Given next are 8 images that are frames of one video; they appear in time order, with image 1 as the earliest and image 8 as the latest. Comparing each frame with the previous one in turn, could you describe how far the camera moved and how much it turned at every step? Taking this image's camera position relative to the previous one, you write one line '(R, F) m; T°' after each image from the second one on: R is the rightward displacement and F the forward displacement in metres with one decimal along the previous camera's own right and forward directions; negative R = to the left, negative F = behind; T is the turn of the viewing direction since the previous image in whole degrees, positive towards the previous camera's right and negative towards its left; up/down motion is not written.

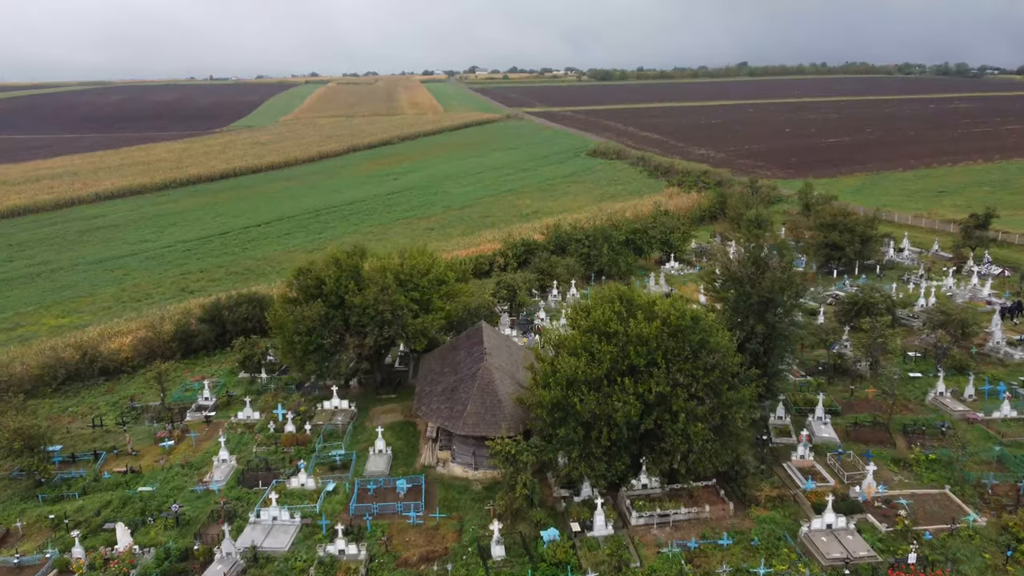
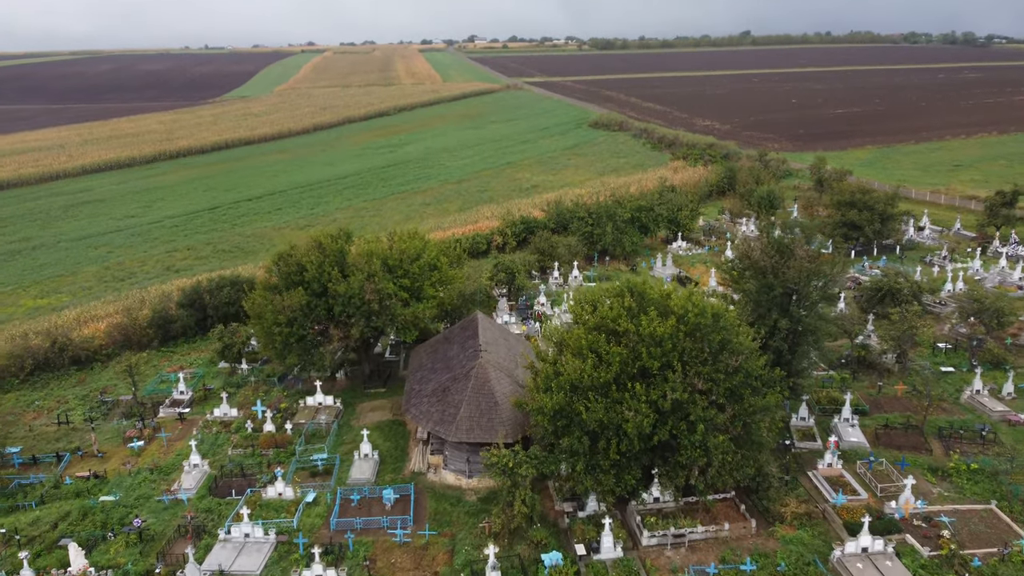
(+0.1, +3.3) m; 0°
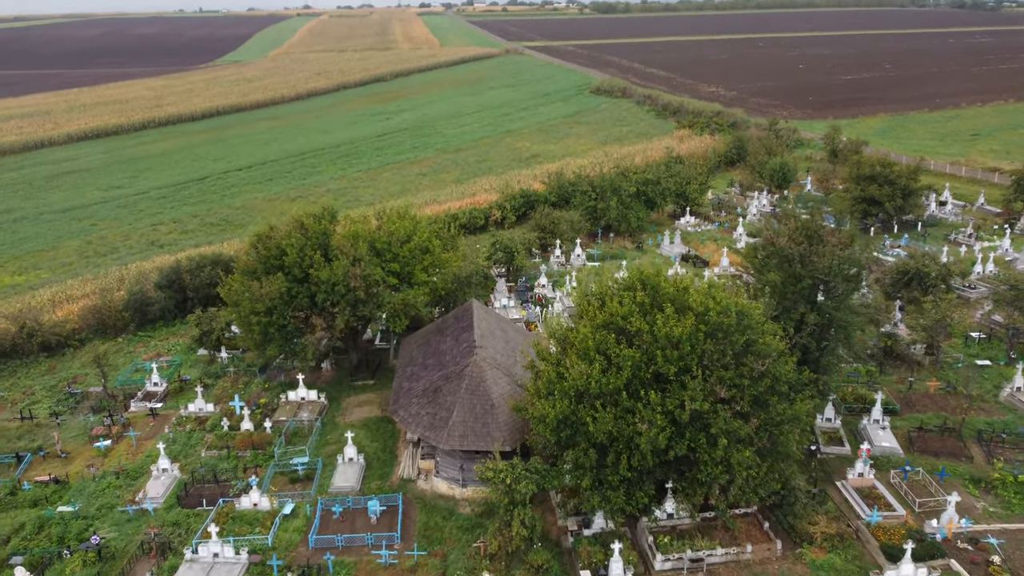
(+0.1, +3.1) m; 0°
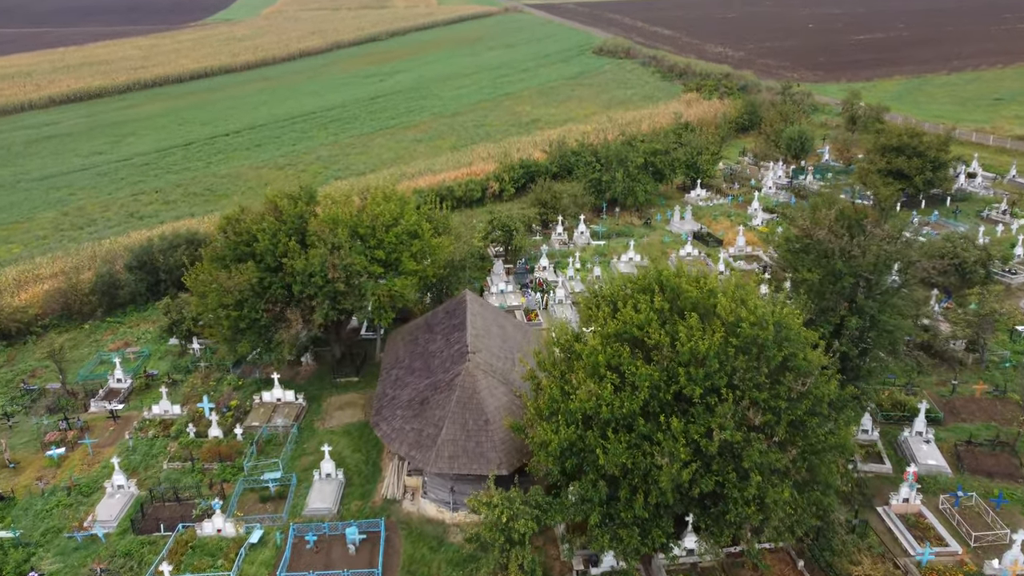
(+0.1, +3.6) m; 0°
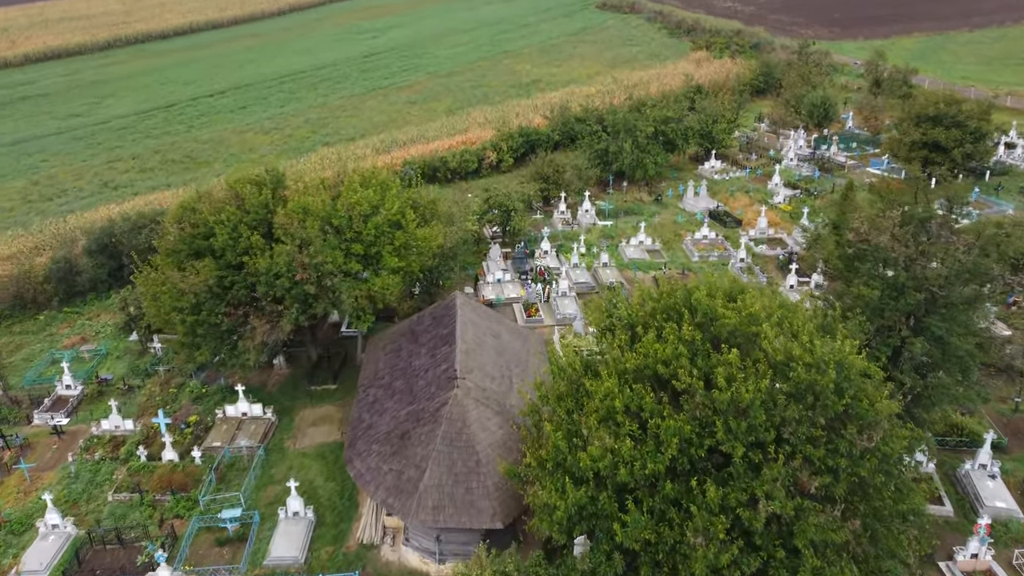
(+0.1, +4.0) m; 0°
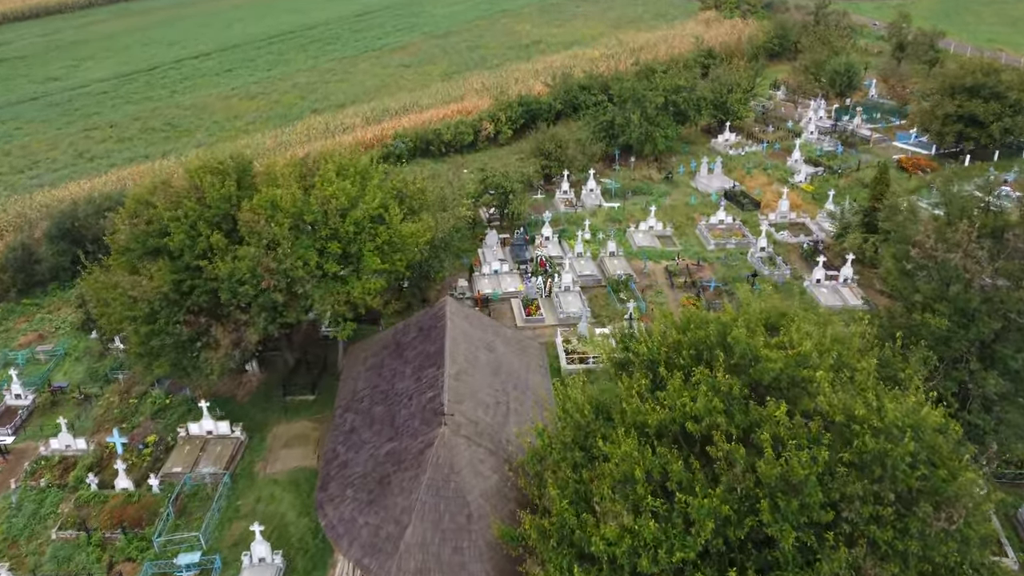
(+0.1, +3.2) m; 0°
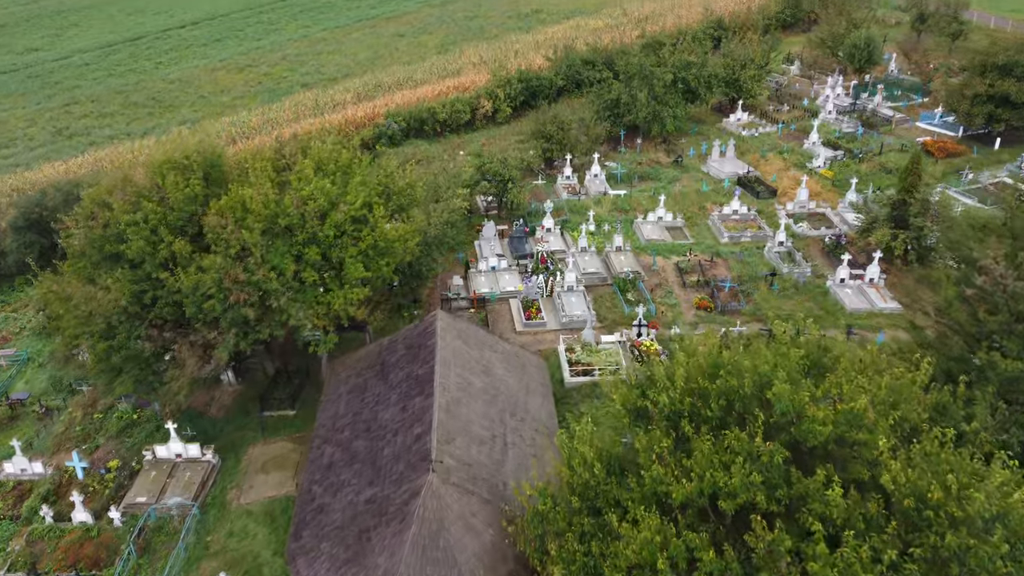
(0.0, +2.4) m; 0°
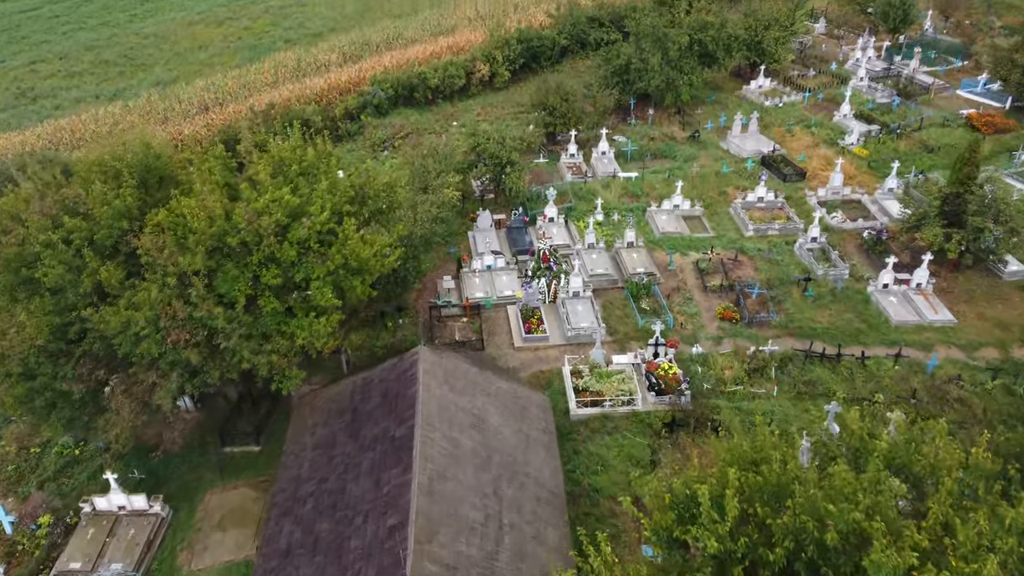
(+0.1, +3.5) m; 0°
